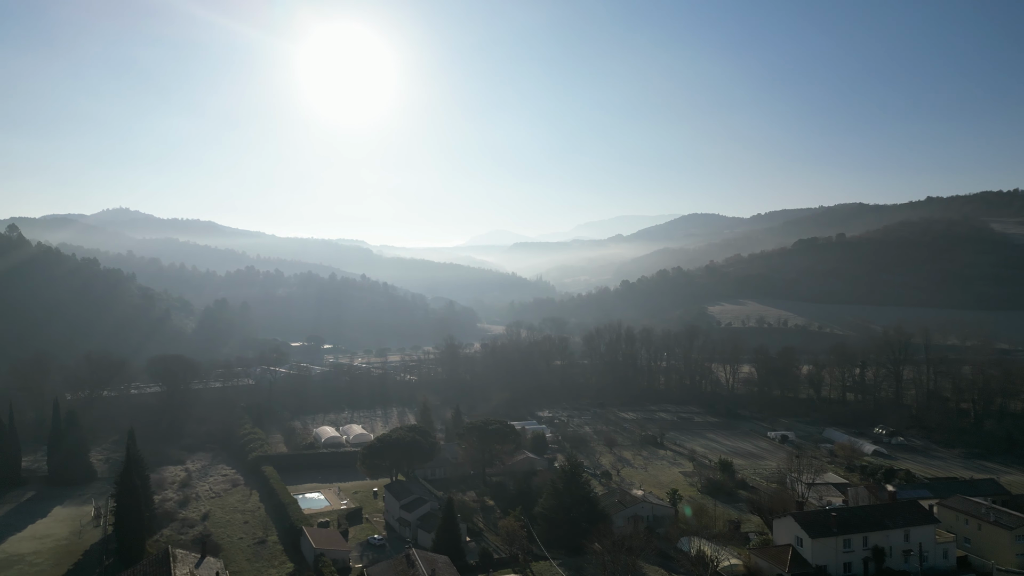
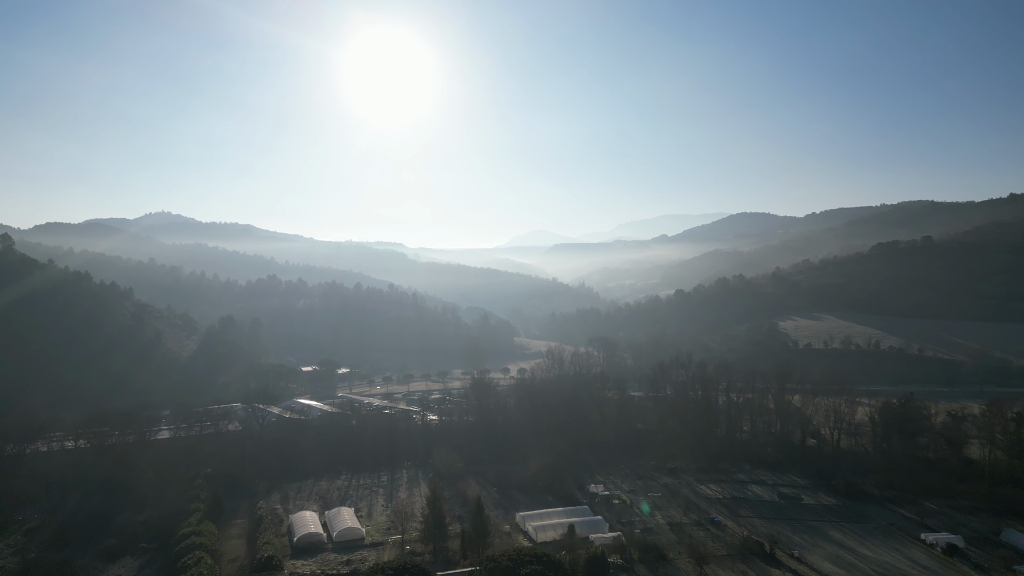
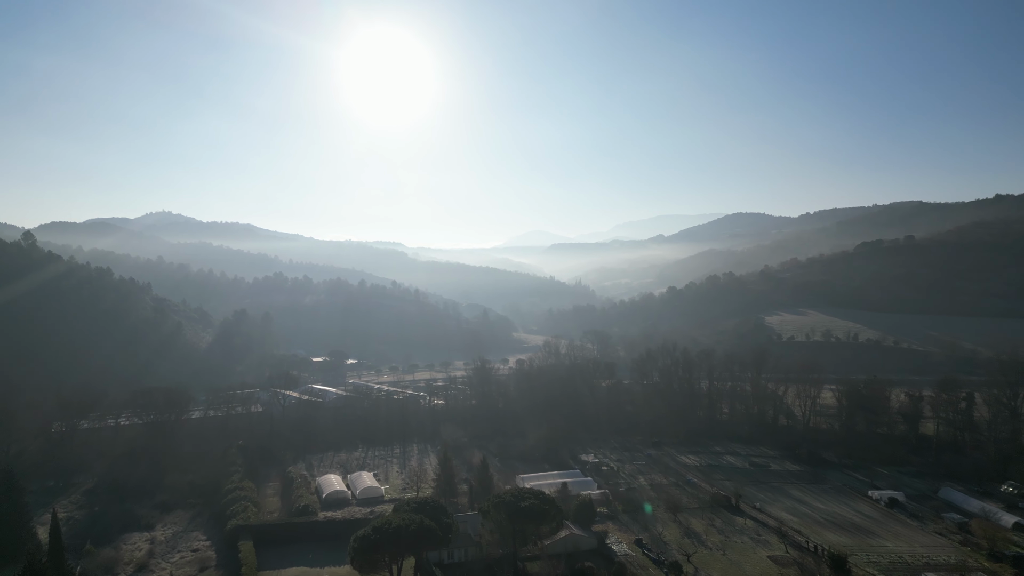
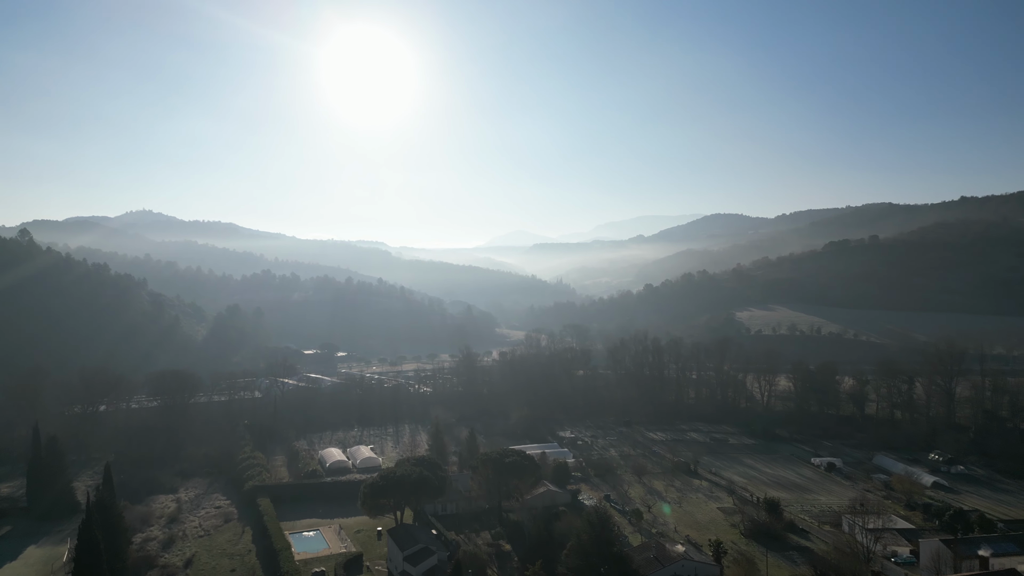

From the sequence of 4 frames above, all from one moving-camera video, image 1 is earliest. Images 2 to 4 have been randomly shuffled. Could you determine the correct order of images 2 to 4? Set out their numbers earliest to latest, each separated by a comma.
4, 3, 2
